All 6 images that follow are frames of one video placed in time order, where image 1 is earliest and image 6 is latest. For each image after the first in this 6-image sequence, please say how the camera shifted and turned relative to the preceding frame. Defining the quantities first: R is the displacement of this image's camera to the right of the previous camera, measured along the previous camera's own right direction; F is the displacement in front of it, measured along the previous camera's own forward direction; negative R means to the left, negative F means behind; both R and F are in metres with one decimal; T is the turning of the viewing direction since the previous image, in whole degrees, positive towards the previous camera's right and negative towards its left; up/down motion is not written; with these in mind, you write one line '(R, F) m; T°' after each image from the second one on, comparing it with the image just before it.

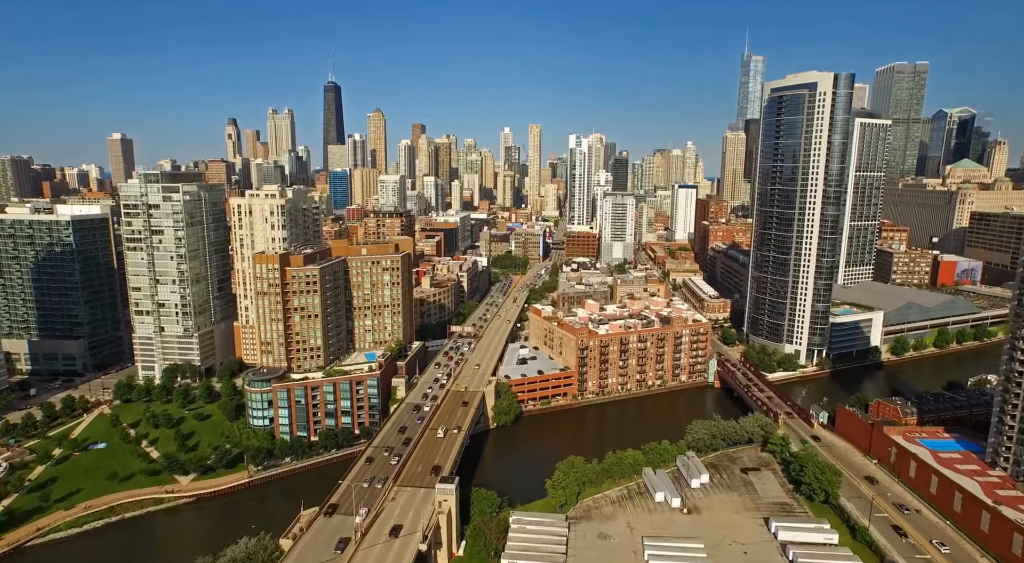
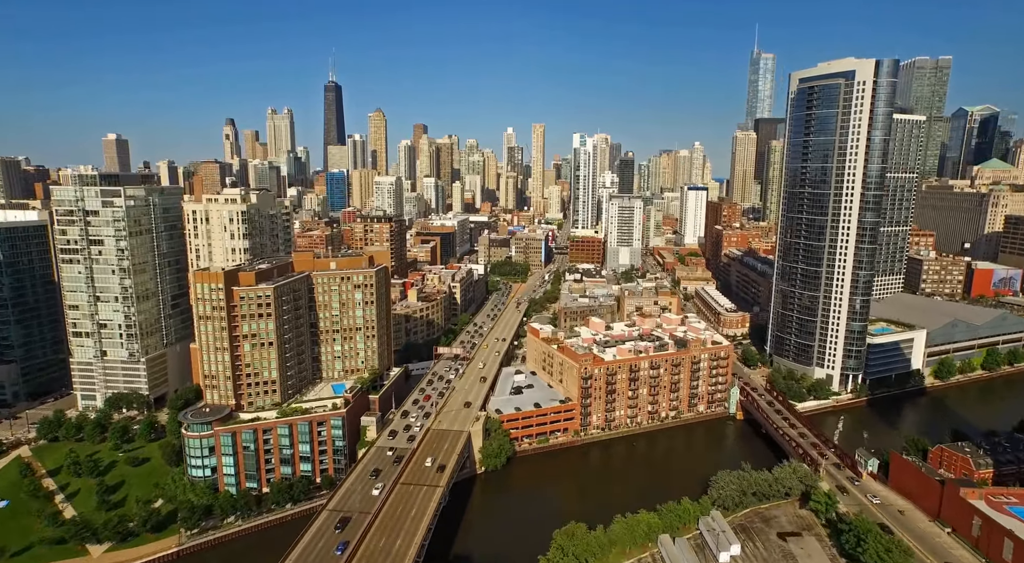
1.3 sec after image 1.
(+1.6, +12.0) m; 0°
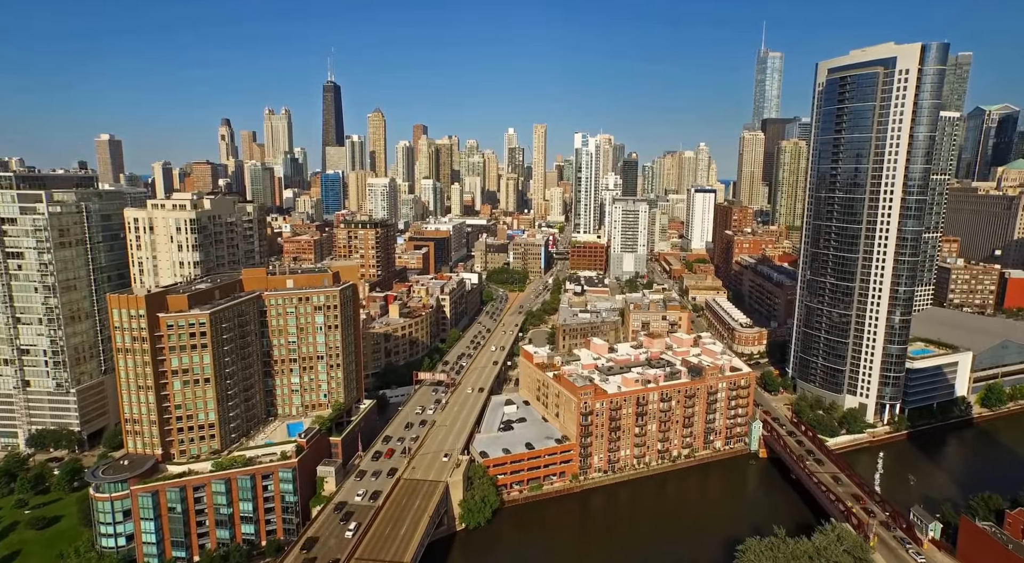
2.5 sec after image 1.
(+1.7, +11.0) m; 0°
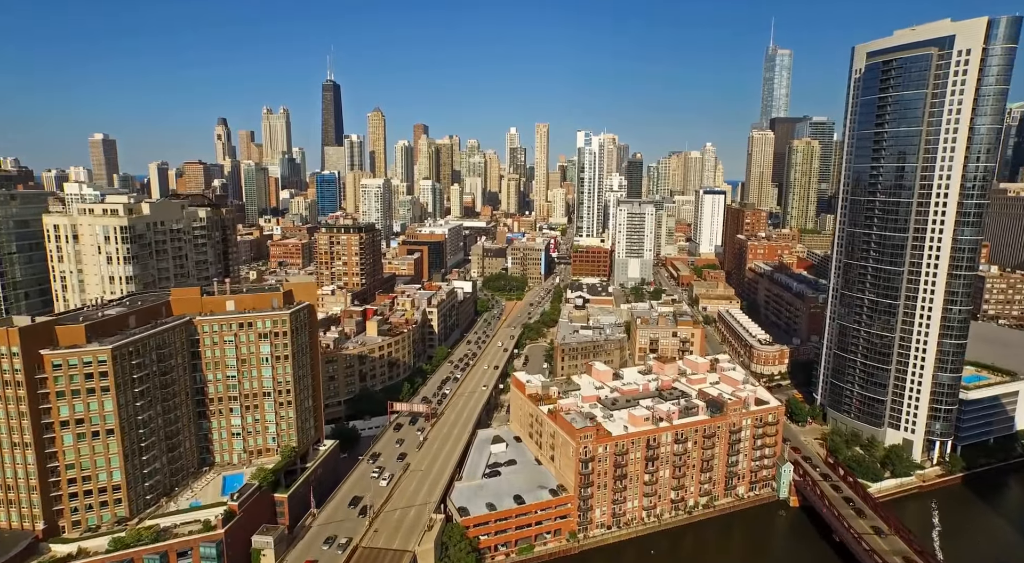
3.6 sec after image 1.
(+1.7, +11.1) m; 0°
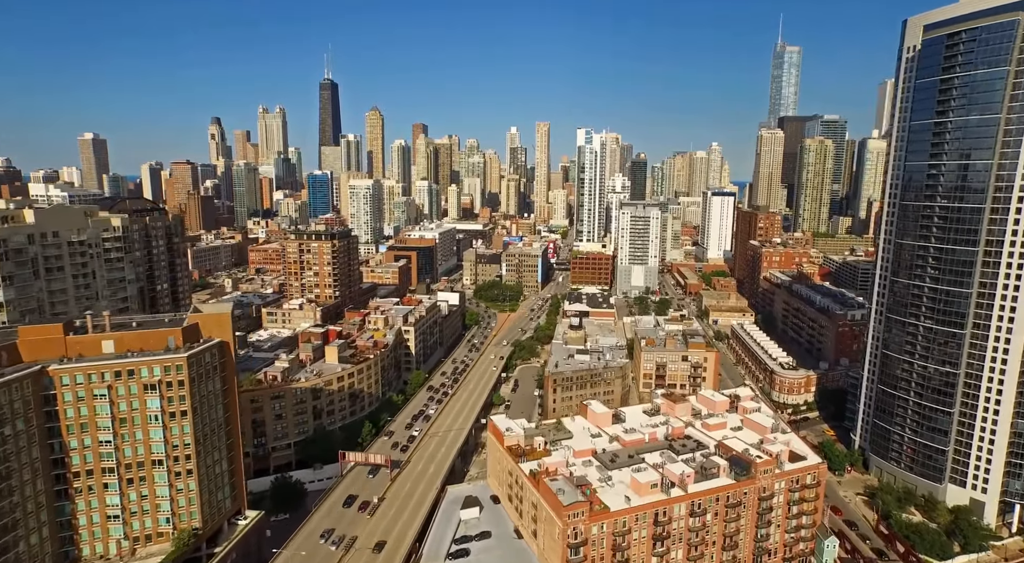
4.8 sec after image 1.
(+2.6, +13.1) m; 0°
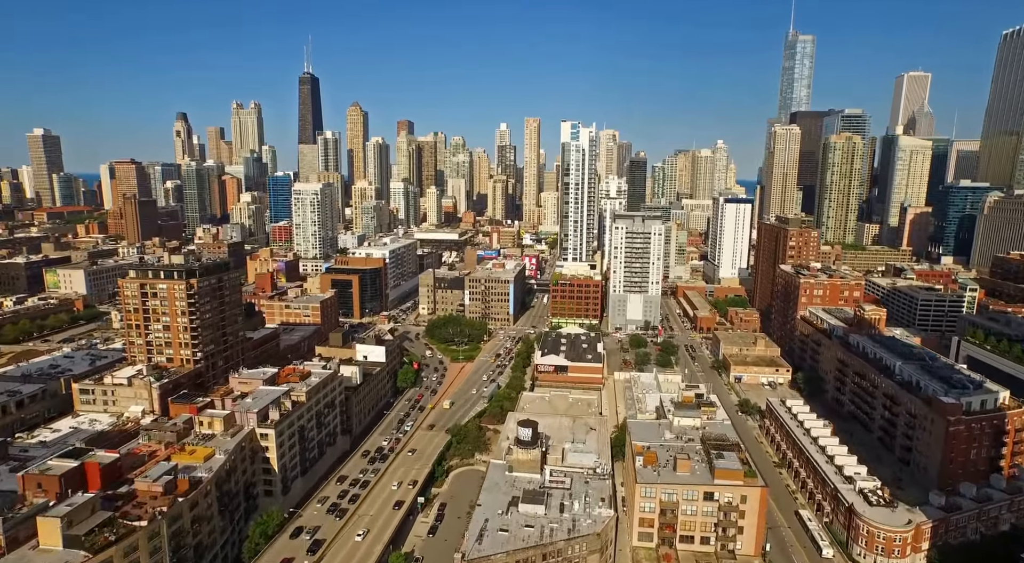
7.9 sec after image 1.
(+8.5, +36.0) m; 0°
